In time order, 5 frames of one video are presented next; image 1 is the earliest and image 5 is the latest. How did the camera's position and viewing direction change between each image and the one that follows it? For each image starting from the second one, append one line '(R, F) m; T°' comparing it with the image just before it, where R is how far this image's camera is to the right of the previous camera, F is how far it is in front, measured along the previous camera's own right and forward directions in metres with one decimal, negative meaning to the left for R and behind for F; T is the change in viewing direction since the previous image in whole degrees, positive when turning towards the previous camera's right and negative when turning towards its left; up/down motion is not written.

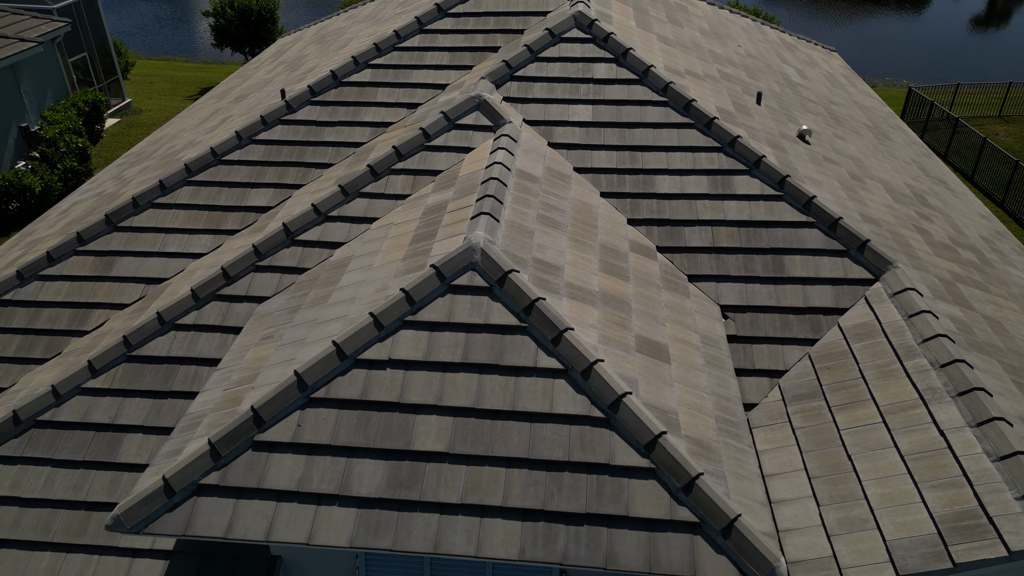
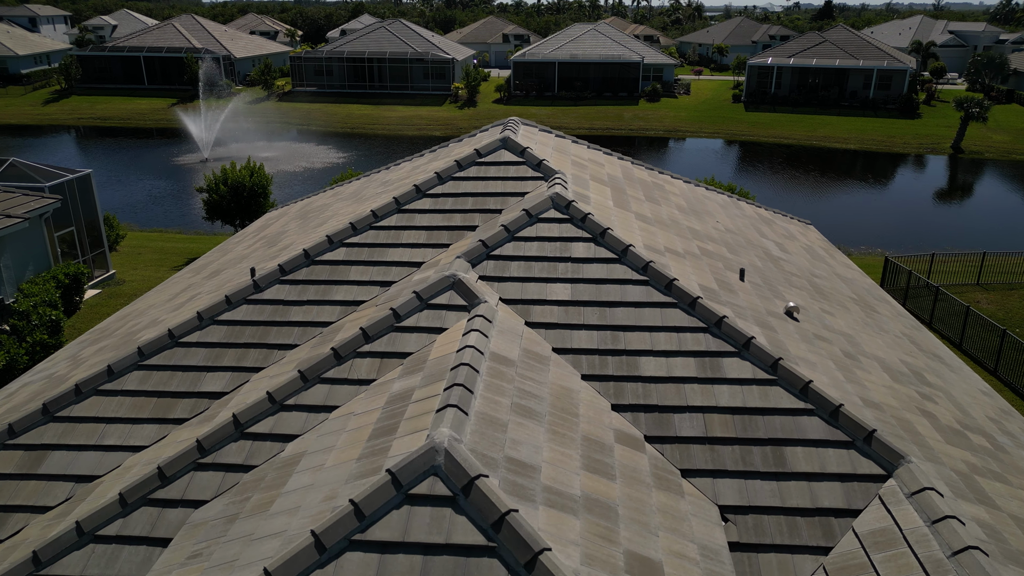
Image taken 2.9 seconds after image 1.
(+0.2, +0.7) m; +1°
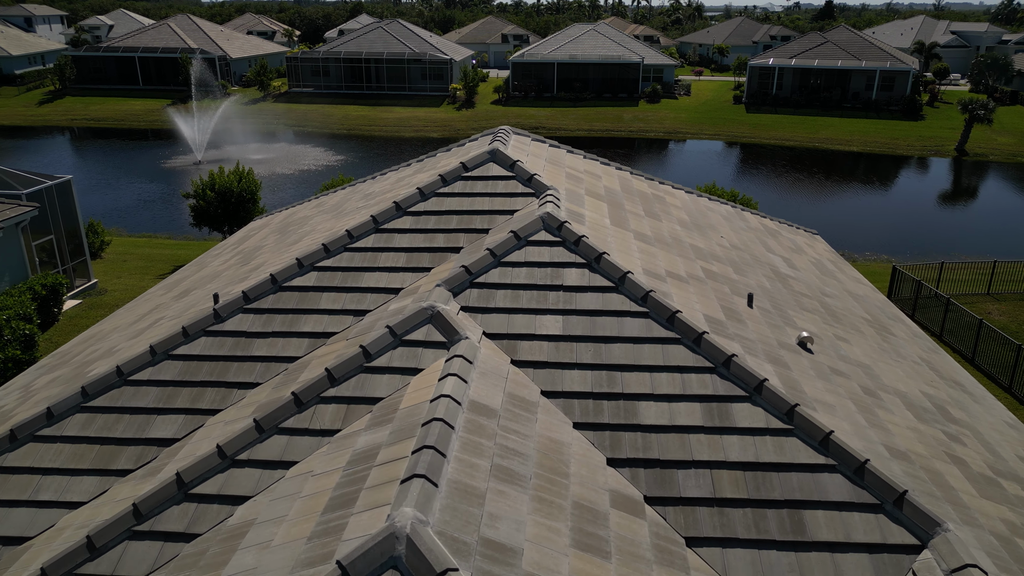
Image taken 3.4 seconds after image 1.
(+0.2, +1.0) m; 0°
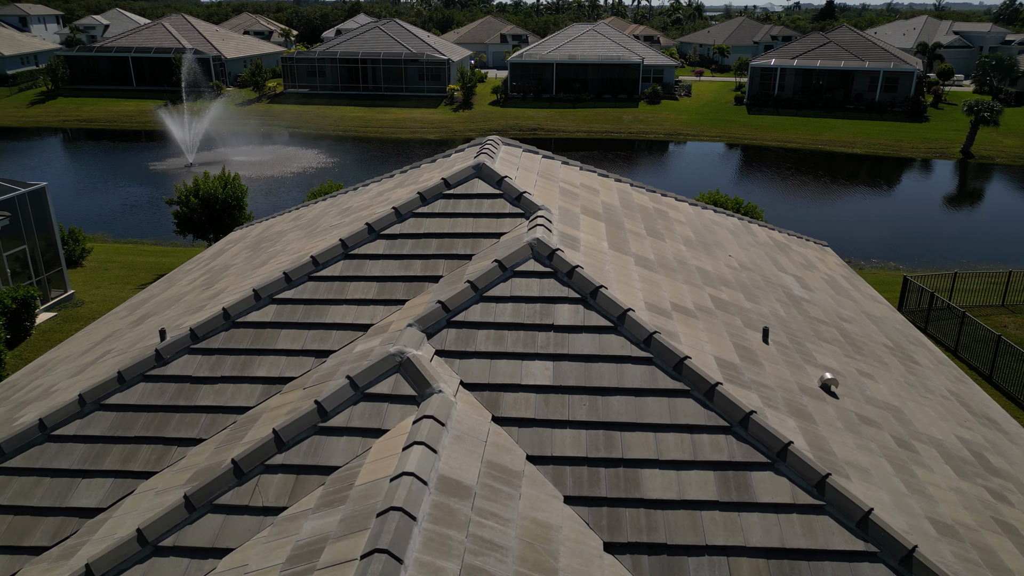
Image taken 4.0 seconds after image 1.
(+0.2, +1.3) m; 0°
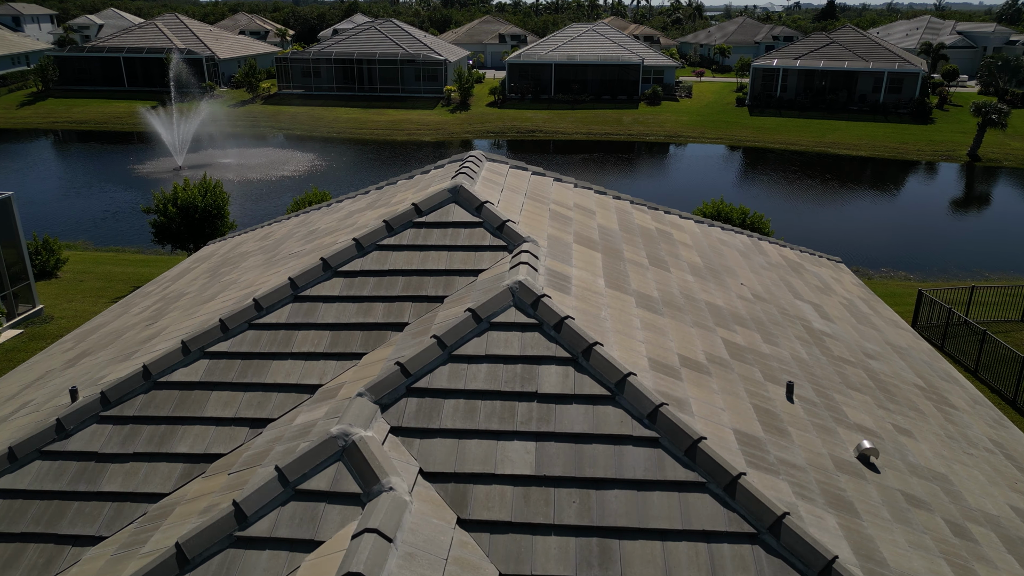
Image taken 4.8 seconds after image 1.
(+0.2, +1.6) m; 0°
